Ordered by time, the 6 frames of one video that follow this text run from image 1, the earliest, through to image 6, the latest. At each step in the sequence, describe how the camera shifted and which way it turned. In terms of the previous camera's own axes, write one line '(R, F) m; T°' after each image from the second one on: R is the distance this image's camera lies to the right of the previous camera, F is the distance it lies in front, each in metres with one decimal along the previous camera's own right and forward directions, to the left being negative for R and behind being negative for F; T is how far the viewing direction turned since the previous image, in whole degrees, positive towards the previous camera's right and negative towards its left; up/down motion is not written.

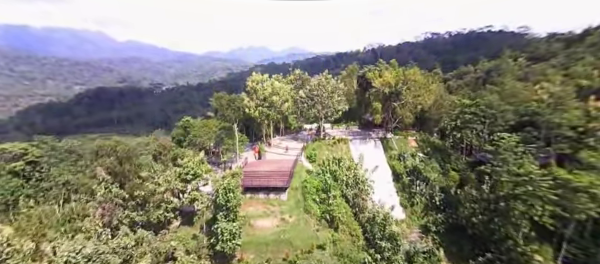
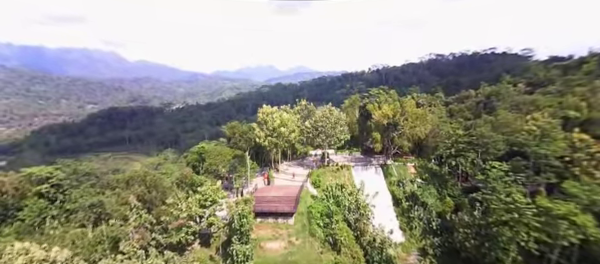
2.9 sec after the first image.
(0.0, -0.7) m; -1°
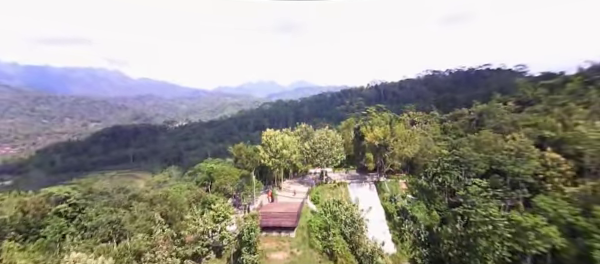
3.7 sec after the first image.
(0.0, -1.0) m; 0°
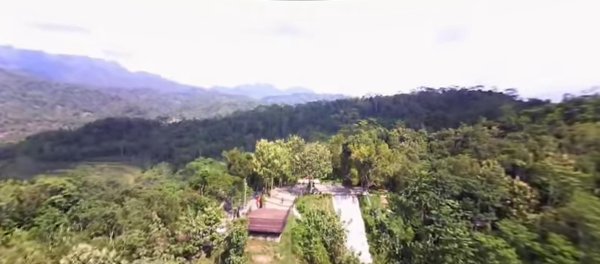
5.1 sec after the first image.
(0.0, -0.7) m; +1°
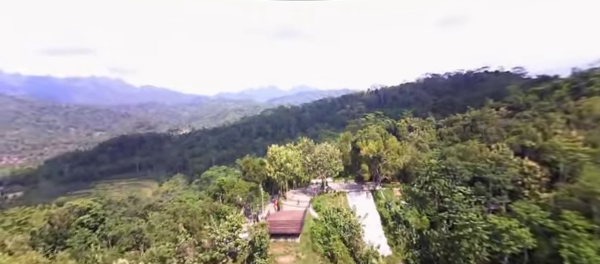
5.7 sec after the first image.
(0.0, -0.3) m; -2°
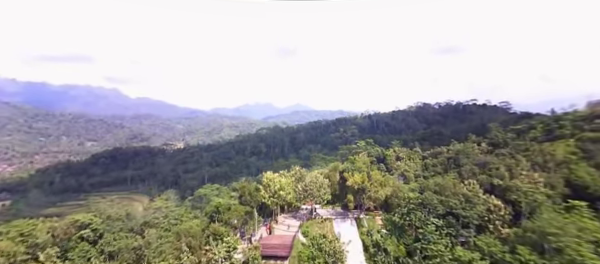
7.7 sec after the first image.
(0.0, -1.2) m; +1°
